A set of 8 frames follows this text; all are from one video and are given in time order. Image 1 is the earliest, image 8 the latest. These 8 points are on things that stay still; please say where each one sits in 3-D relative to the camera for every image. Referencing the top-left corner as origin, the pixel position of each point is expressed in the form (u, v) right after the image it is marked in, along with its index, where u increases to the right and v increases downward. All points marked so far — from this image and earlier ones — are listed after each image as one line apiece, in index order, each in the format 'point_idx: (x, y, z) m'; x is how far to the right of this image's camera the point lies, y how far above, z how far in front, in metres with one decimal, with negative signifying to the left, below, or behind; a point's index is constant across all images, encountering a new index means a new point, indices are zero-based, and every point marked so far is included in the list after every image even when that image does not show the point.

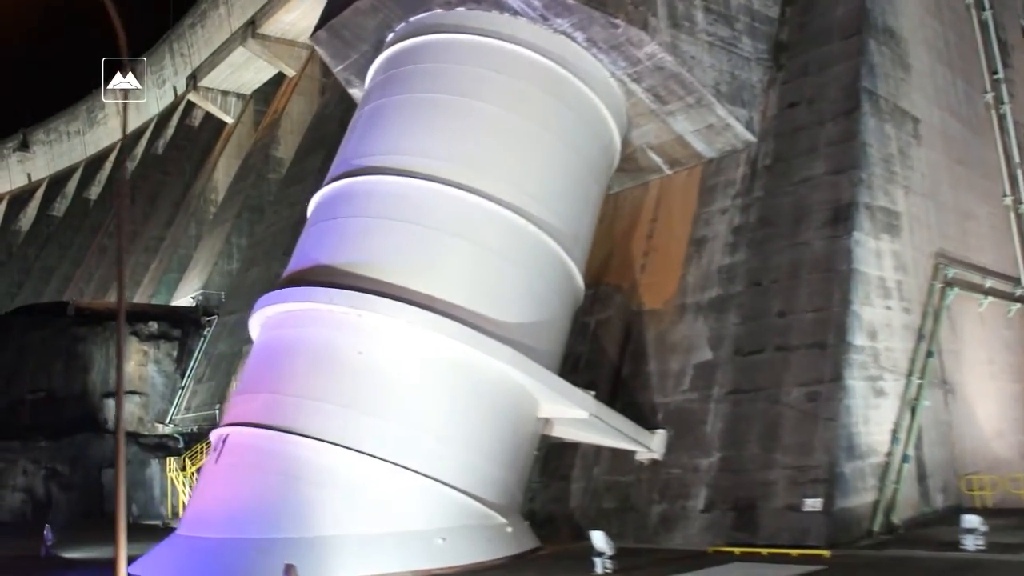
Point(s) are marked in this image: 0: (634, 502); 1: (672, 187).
0: (+2.3, -4.0, +13.4) m
1: (+3.6, +2.3, +16.3) m
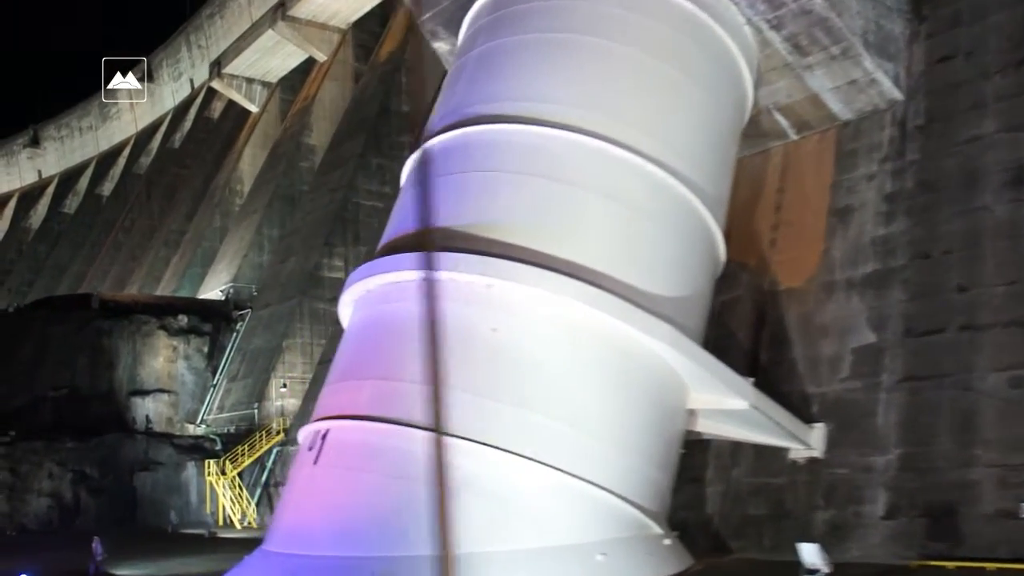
0: (+4.4, -3.5, +11.5) m
1: (+5.8, +2.7, +14.5) m
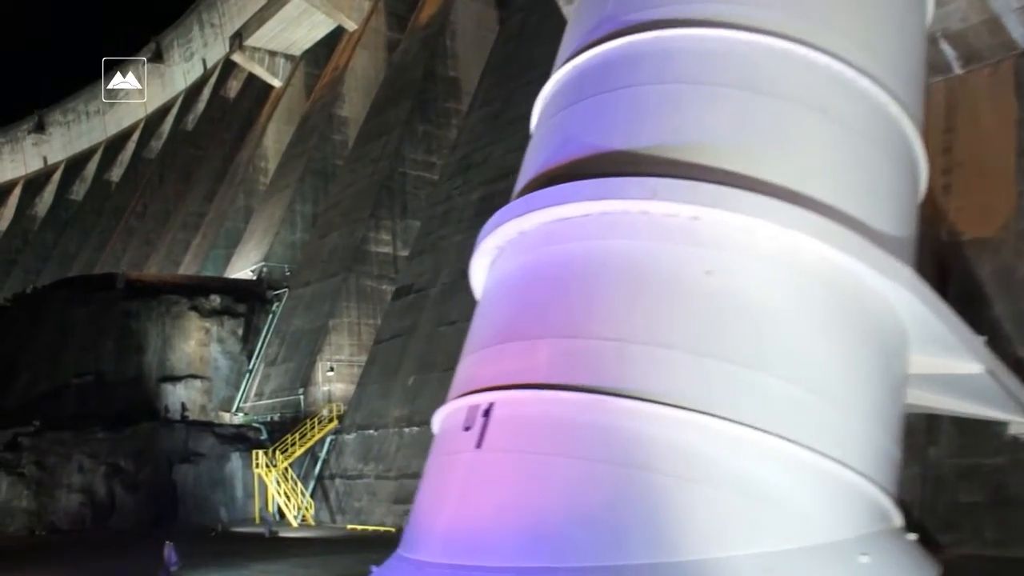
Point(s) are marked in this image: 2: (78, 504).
0: (+6.7, -2.8, +9.6) m
1: (+8.0, +3.5, +12.6) m
2: (-11.3, -5.6, +18.7) m
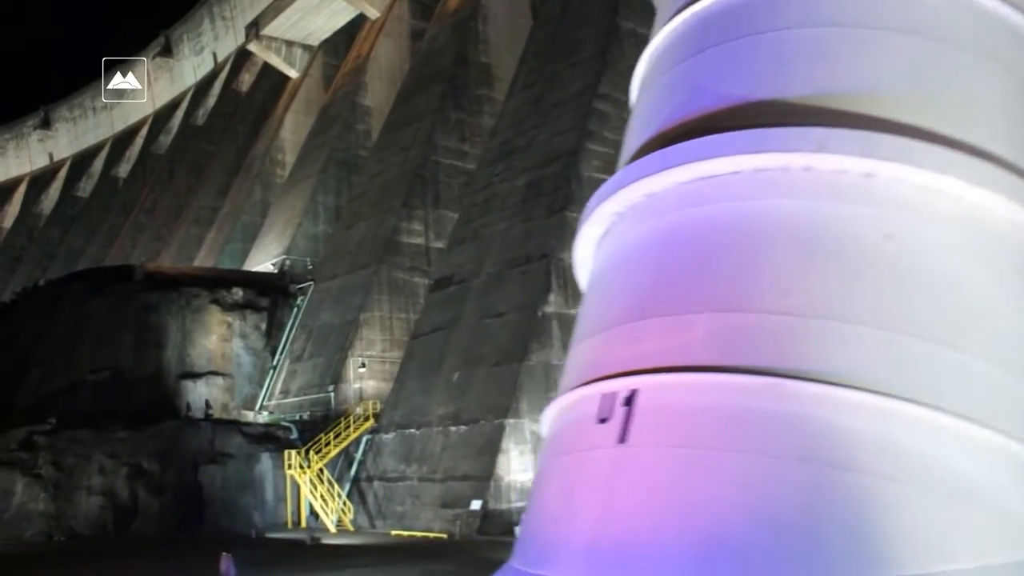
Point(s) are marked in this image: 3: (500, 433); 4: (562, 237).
0: (+7.9, -2.5, +8.5) m
1: (+9.3, +3.7, +11.6) m
2: (-10.1, -5.4, +17.6) m
3: (-0.3, -3.2, +15.6) m
4: (+1.2, +1.2, +17.4) m
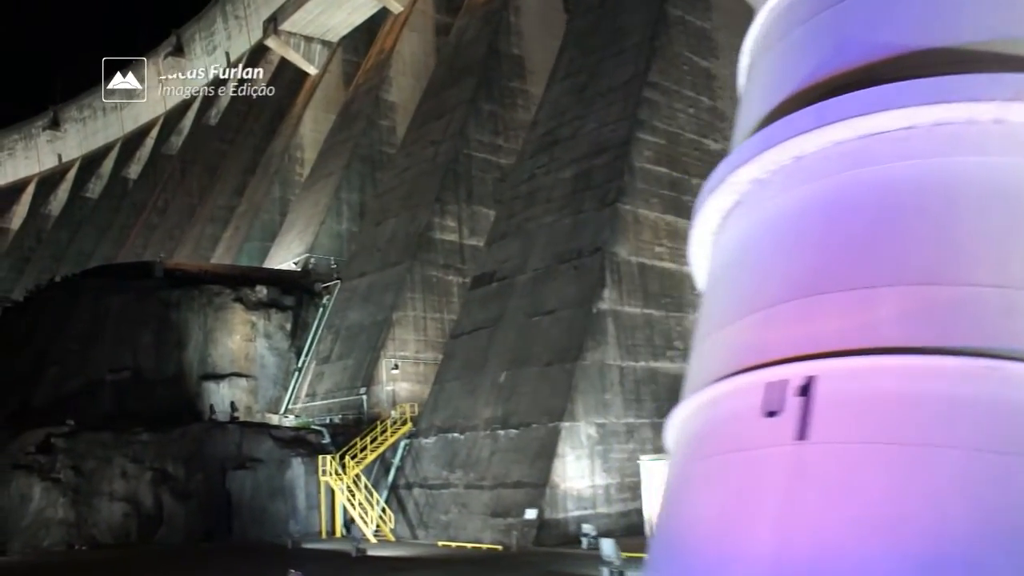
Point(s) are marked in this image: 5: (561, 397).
0: (+9.1, -2.3, +7.5) m
1: (+10.4, +3.9, +10.7) m
2: (-8.9, -5.2, +16.5) m
3: (+0.9, -3.0, +14.6) m
4: (+2.4, +1.3, +16.5) m
5: (+1.0, -2.3, +15.0) m
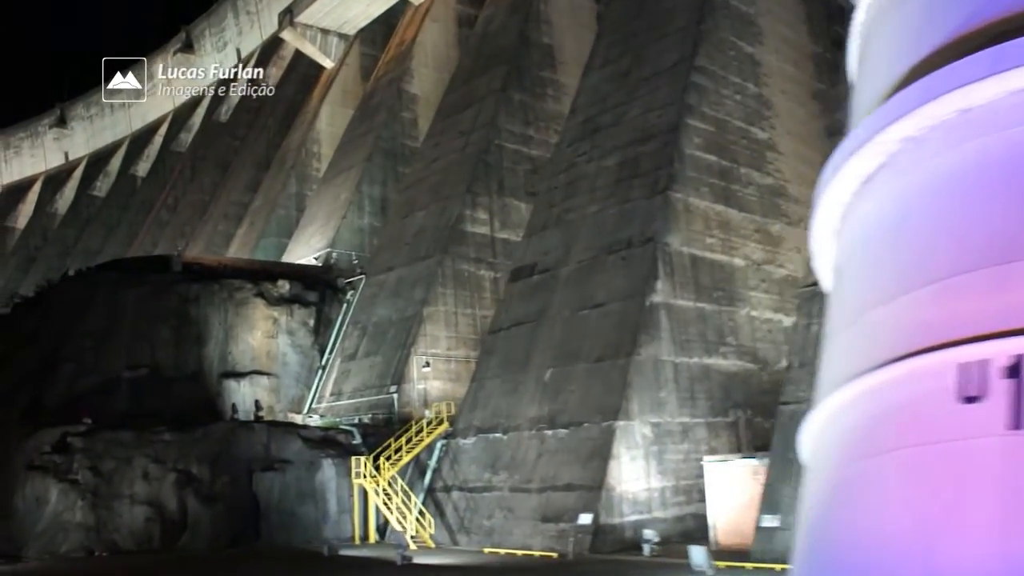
0: (+10.1, -2.1, +6.7) m
1: (+11.4, +4.0, +9.9) m
2: (-8.0, -5.0, +15.6) m
3: (+1.9, -2.9, +13.7) m
4: (+3.4, +1.5, +15.6) m
5: (+2.0, -2.1, +14.1) m
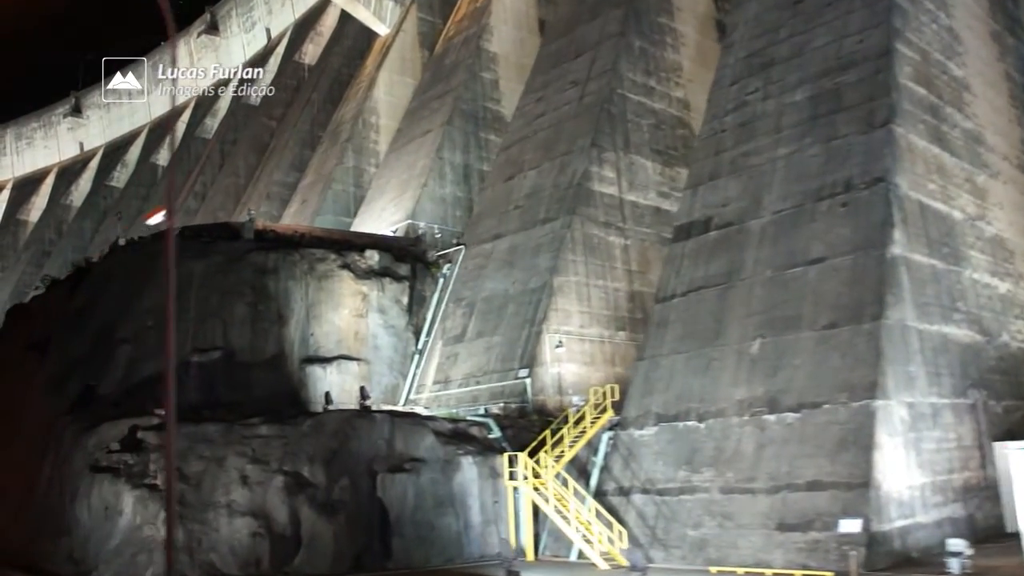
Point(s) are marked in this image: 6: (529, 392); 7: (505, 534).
0: (+13.7, -1.1, +3.8) m
1: (+14.9, +5.0, +7.1) m
2: (-4.5, -4.2, +12.3) m
3: (+5.3, -2.0, +10.7) m
4: (+6.7, +2.3, +12.7) m
5: (+5.4, -1.2, +11.1) m
6: (+0.3, -2.3, +15.5) m
7: (-0.2, -4.6, +13.3) m
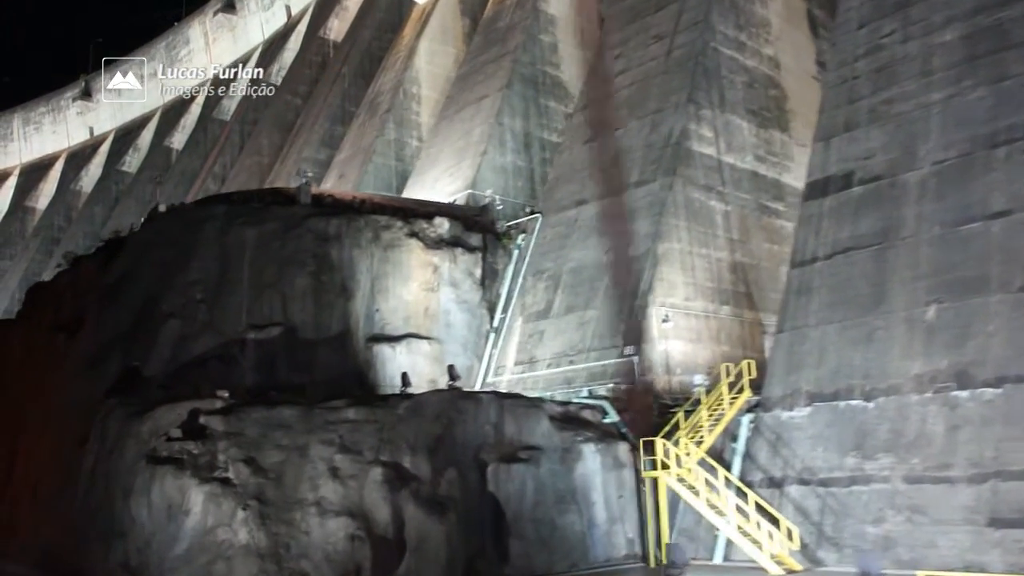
0: (+15.8, -0.4, +2.2) m
1: (+17.0, +5.7, +5.5) m
2: (-2.5, -3.6, +10.5) m
3: (+7.4, -1.3, +9.0) m
4: (+8.8, +3.0, +11.0) m
5: (+7.5, -0.6, +9.4) m
6: (+2.3, -1.6, +13.7) m
7: (+1.8, -3.9, +11.6) m
